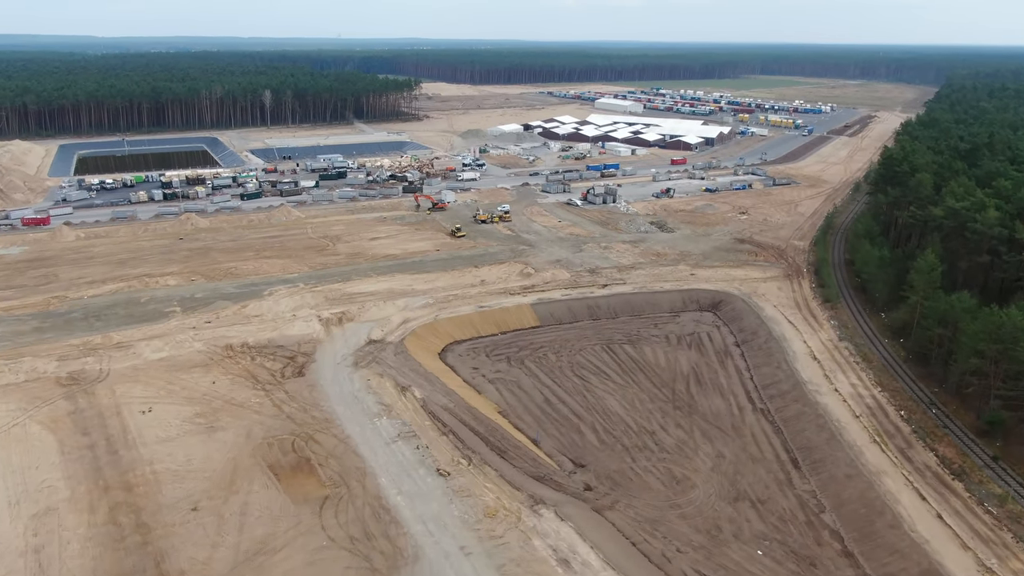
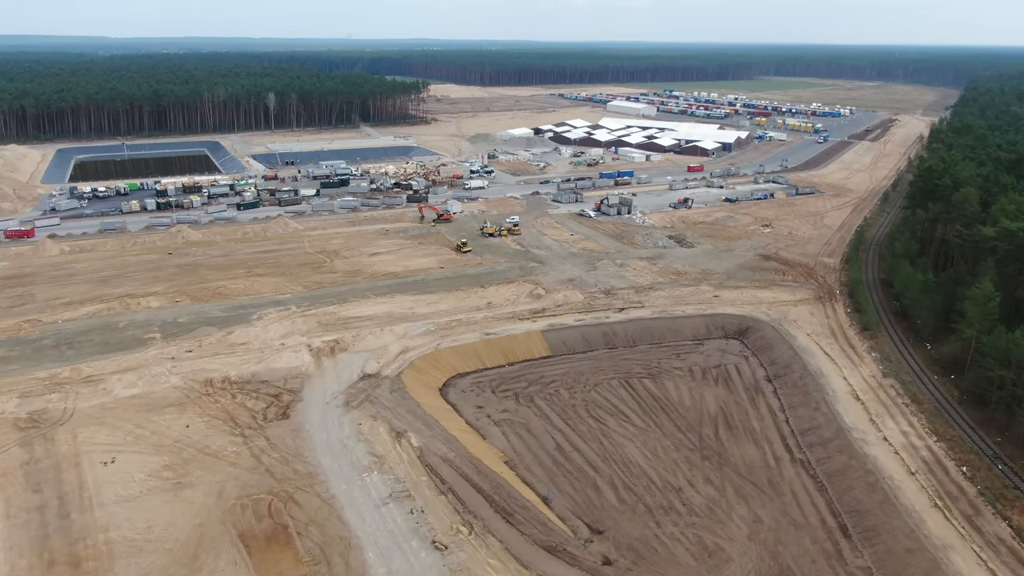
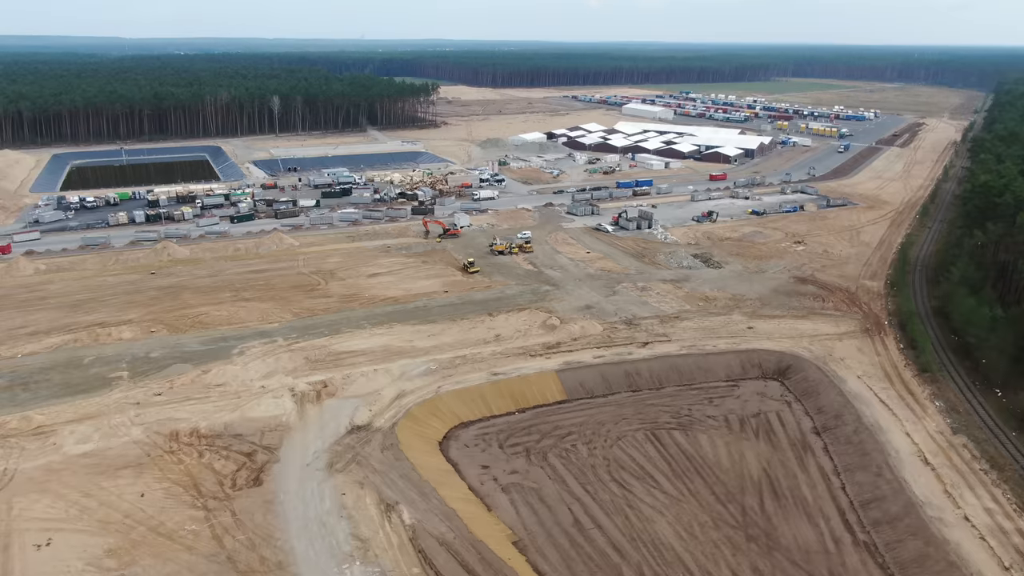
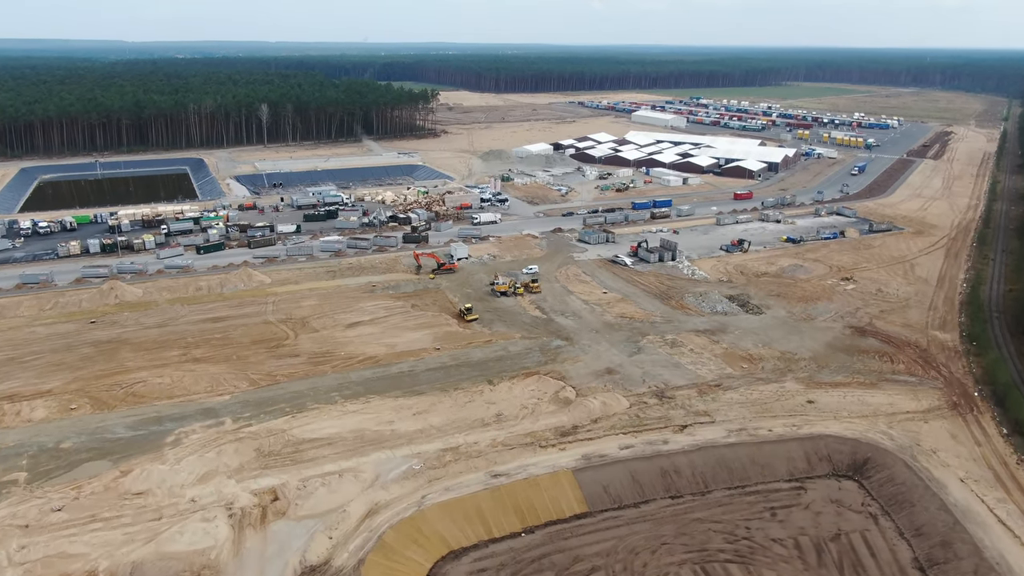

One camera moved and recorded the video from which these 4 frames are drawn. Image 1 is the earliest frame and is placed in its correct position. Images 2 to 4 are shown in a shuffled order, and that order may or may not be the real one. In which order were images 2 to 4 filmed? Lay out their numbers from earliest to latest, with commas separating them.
2, 3, 4
